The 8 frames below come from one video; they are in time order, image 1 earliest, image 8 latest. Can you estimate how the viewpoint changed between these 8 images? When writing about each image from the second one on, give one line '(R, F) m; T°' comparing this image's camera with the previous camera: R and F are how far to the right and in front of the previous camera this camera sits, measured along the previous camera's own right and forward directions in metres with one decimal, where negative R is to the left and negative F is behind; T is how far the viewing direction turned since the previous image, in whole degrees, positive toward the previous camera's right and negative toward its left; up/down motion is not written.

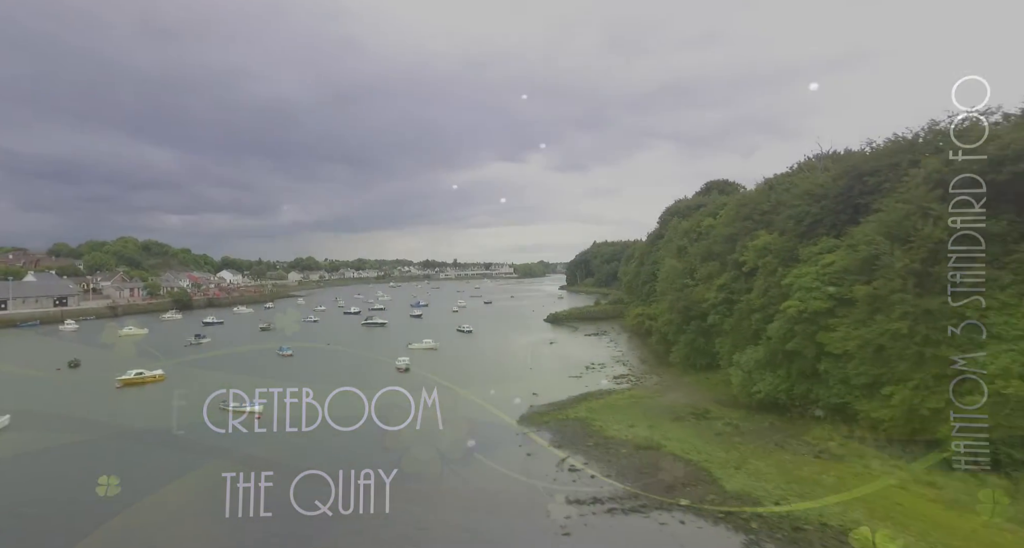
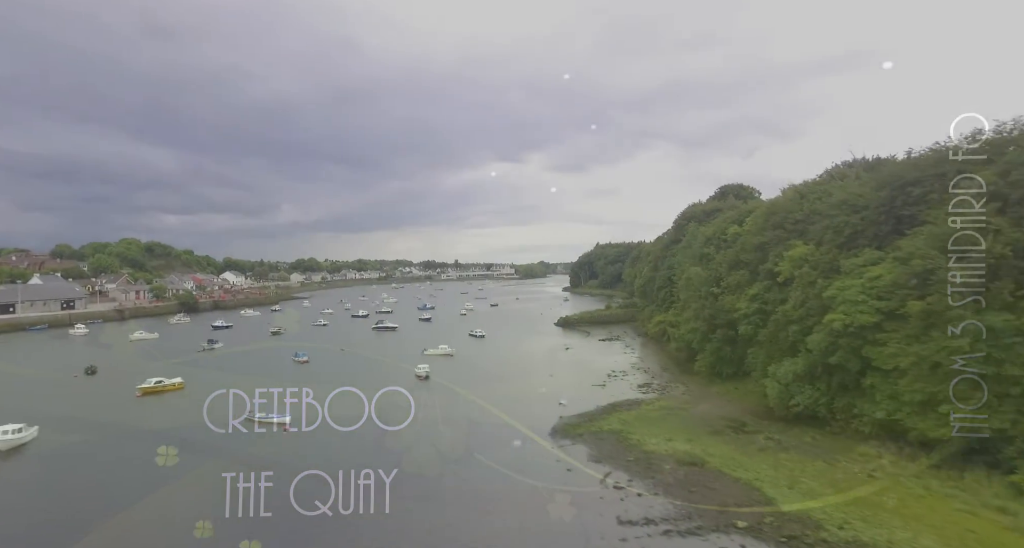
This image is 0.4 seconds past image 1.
(-0.6, +0.1) m; 0°
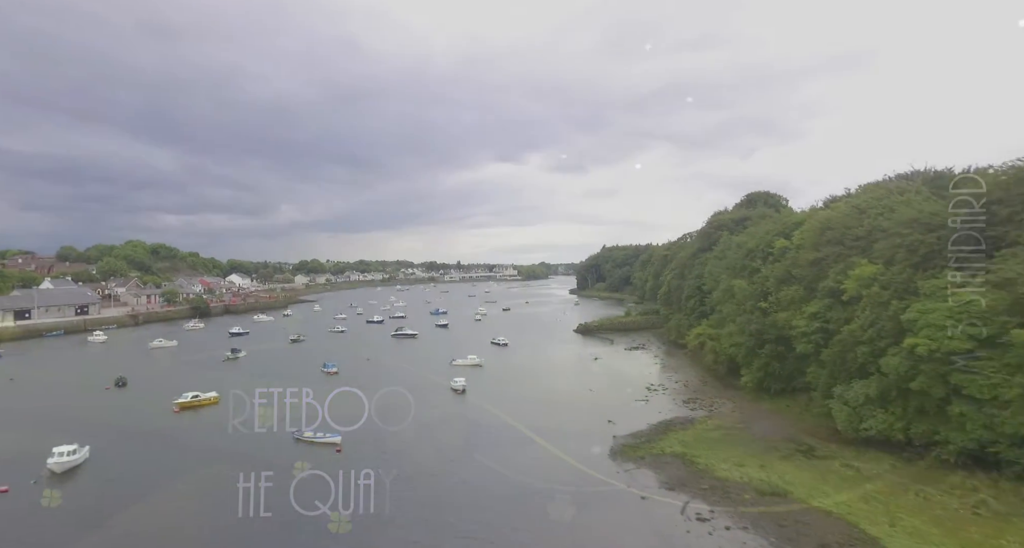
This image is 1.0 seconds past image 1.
(-1.0, +0.2) m; 0°
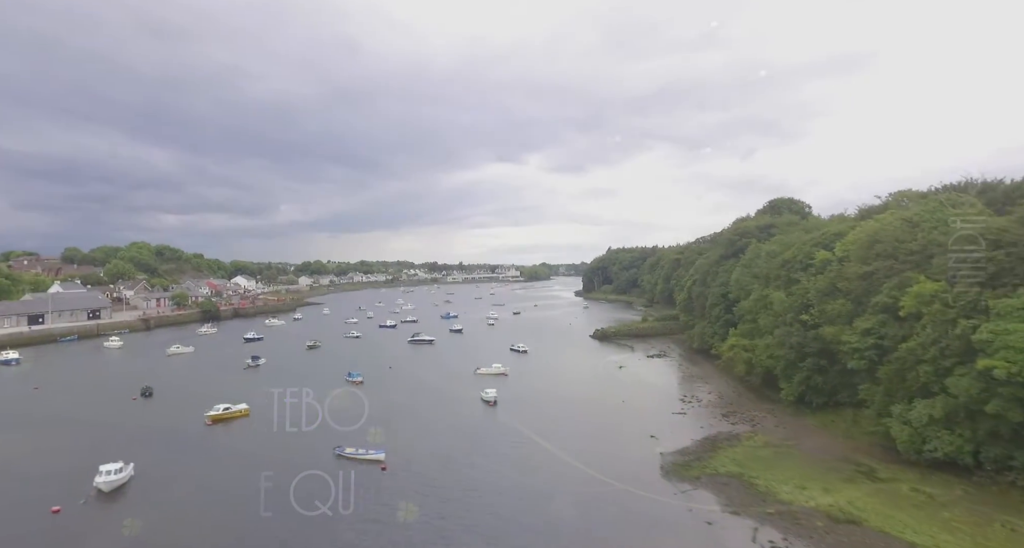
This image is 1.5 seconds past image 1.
(-0.9, +0.2) m; 0°
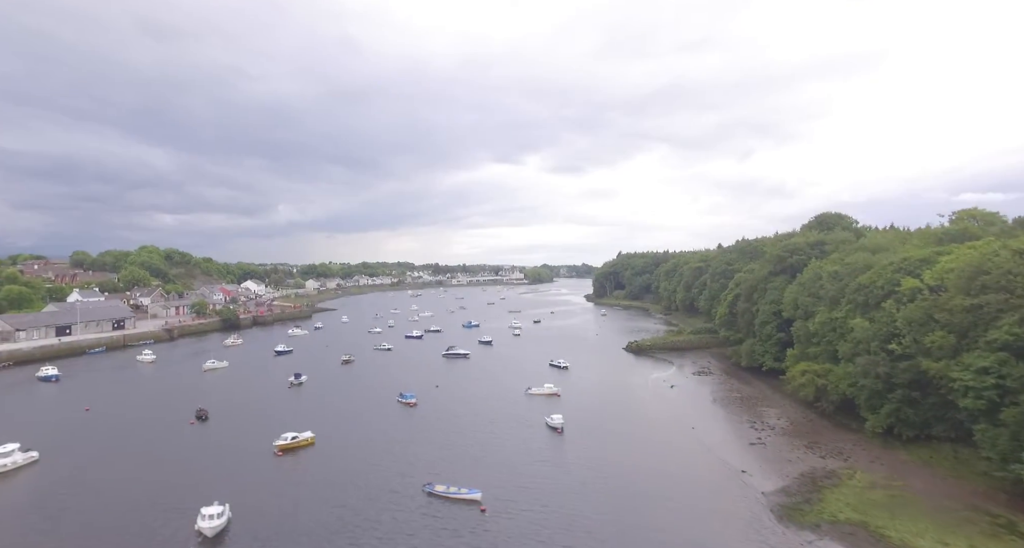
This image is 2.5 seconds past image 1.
(-1.8, +0.3) m; 0°
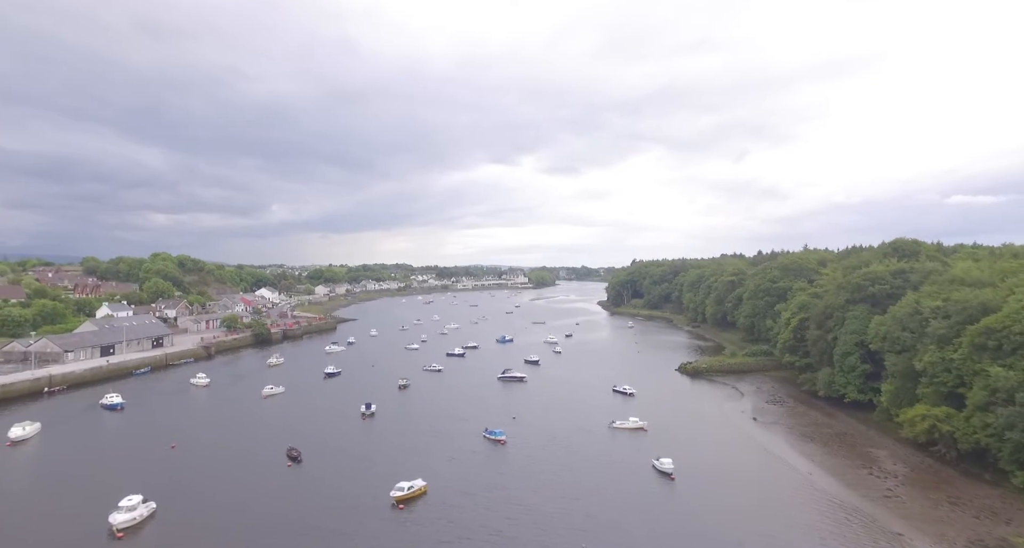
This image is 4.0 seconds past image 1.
(-3.0, +0.3) m; 0°
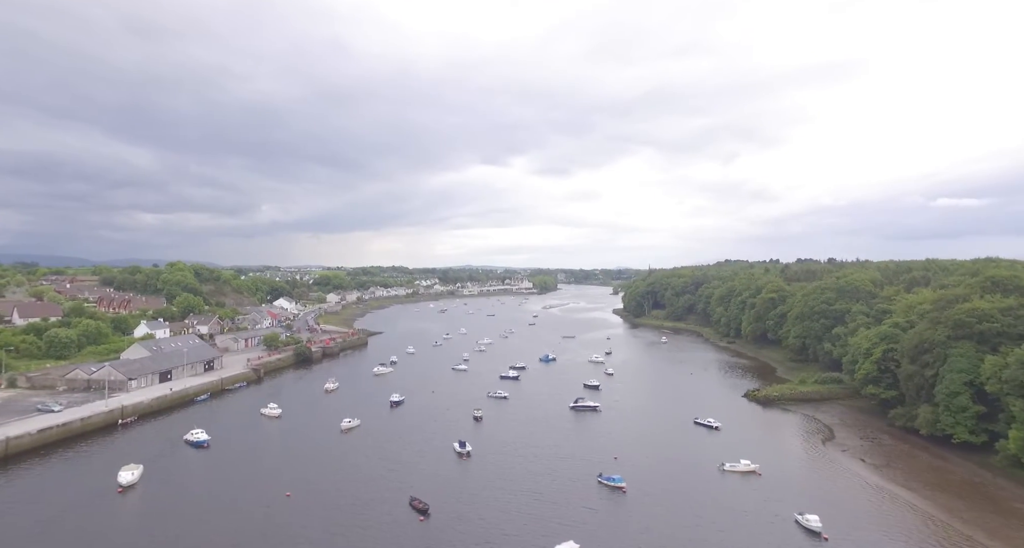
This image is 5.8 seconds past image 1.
(-3.9, +0.3) m; 0°
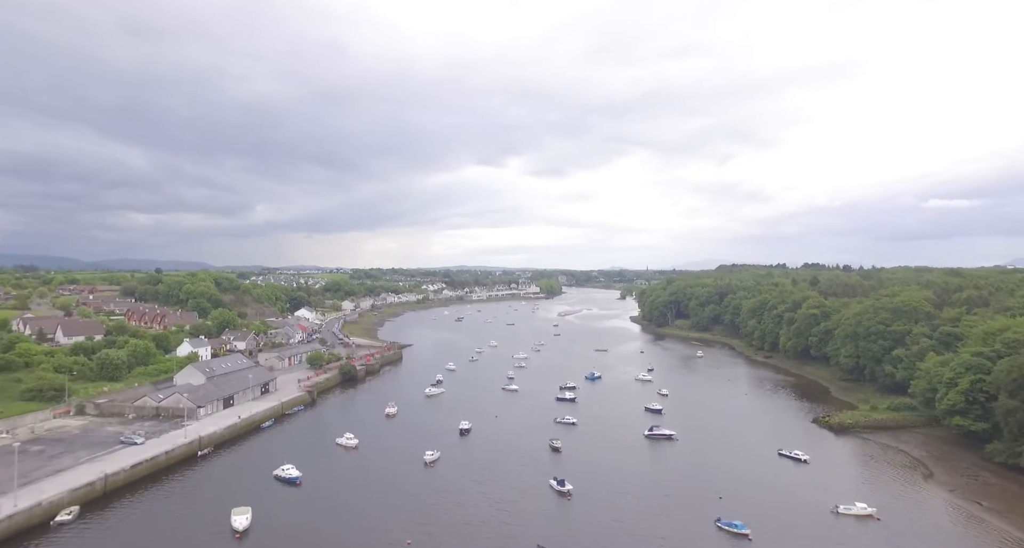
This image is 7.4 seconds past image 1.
(-3.9, +0.1) m; -1°
